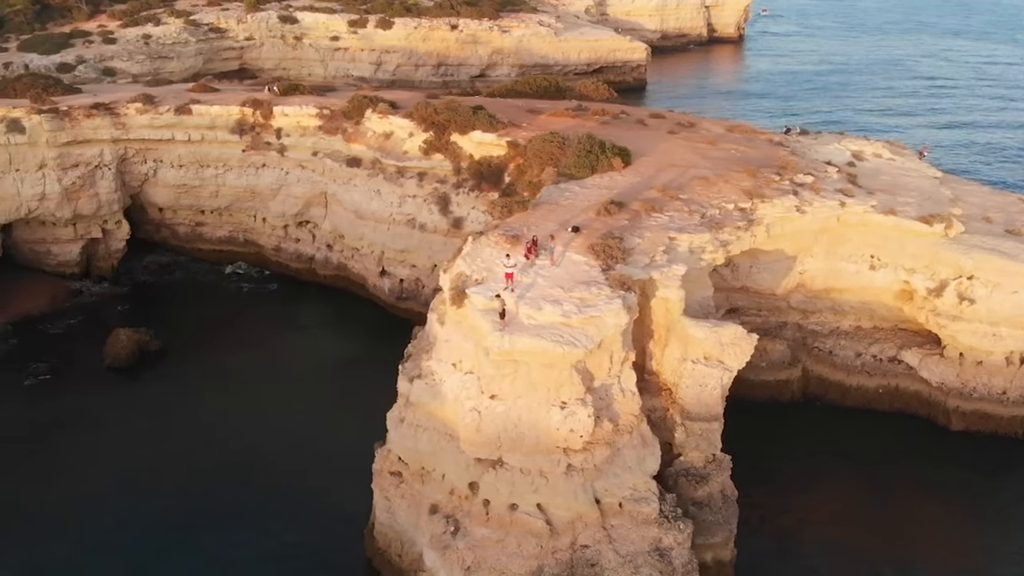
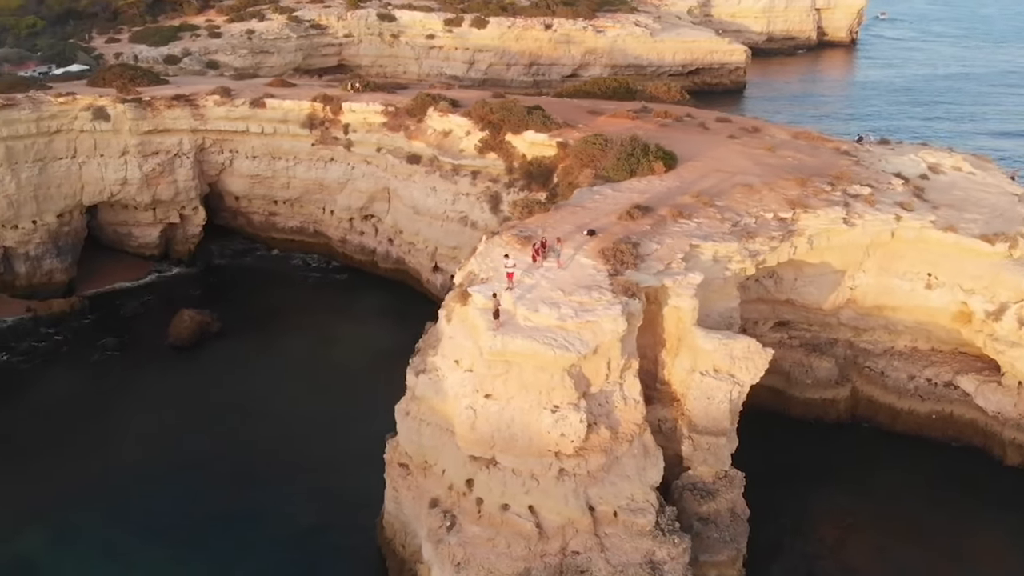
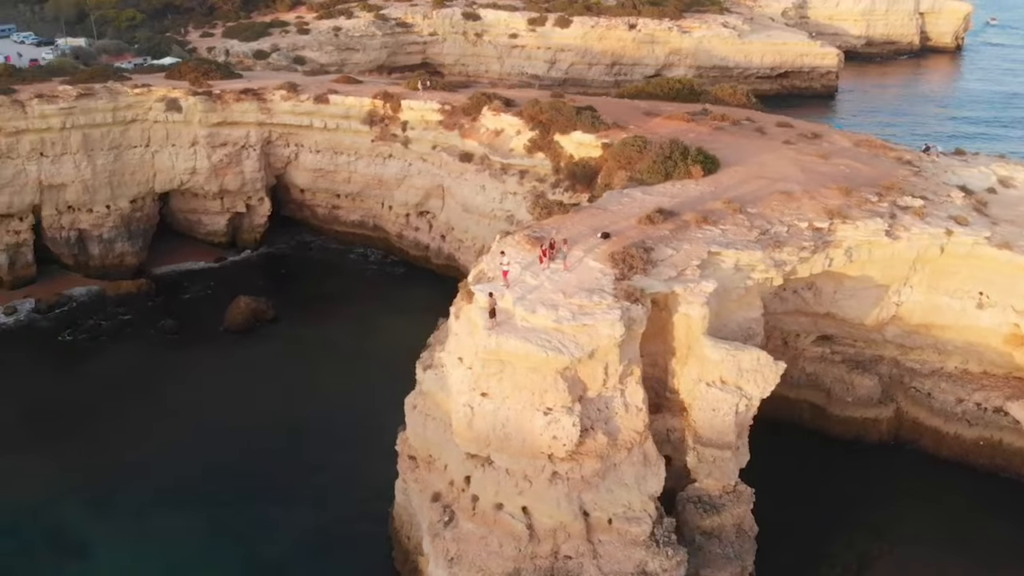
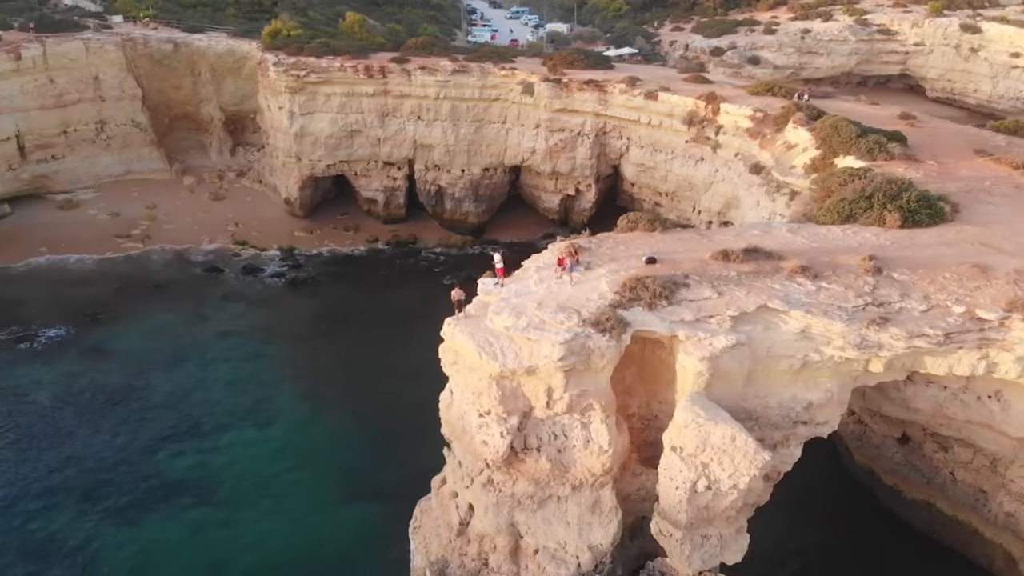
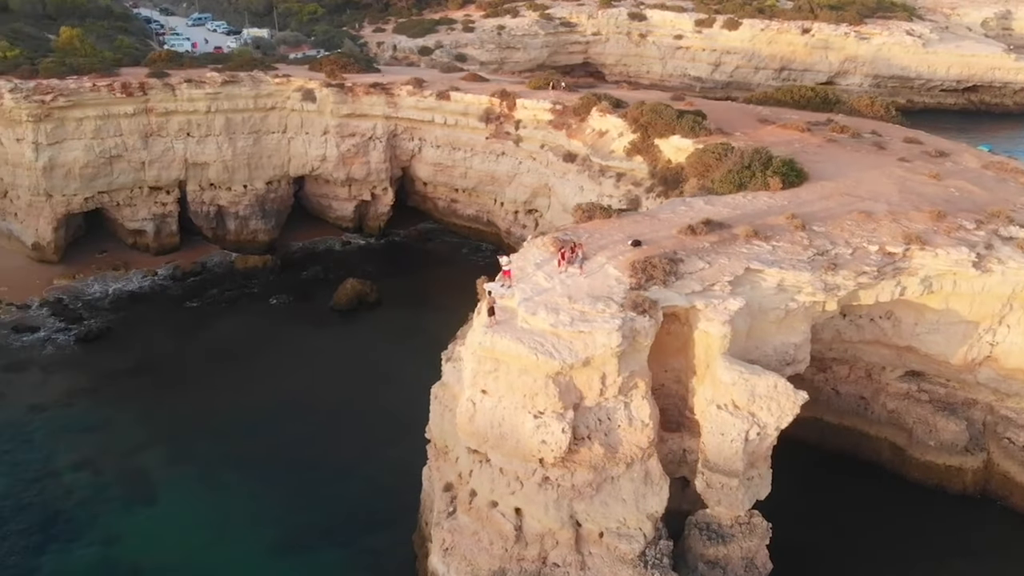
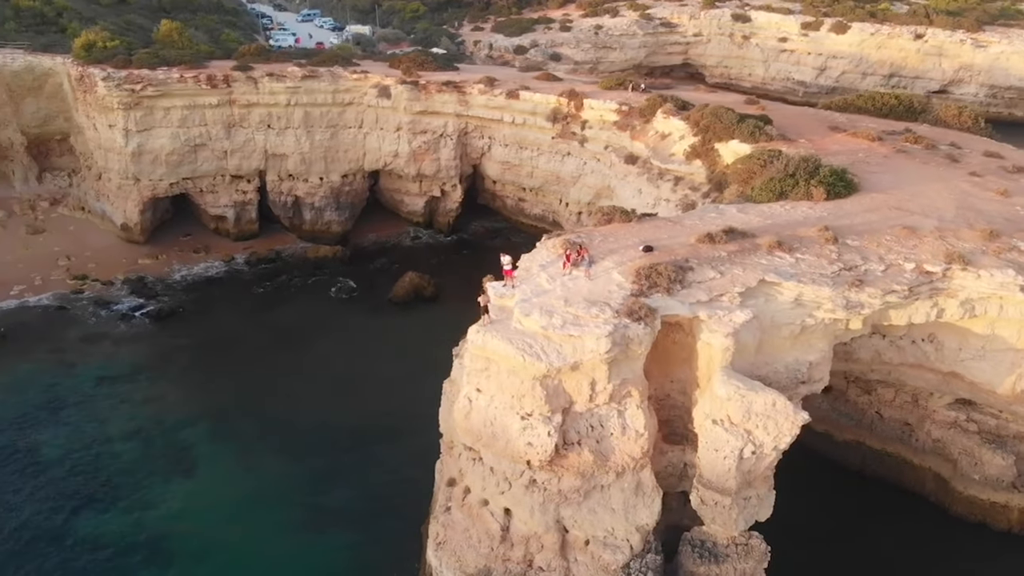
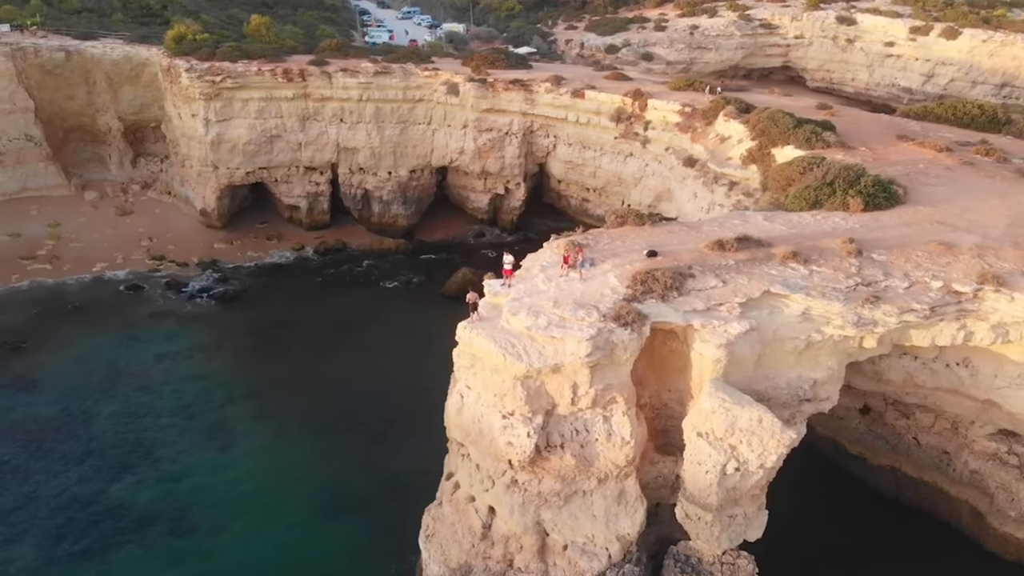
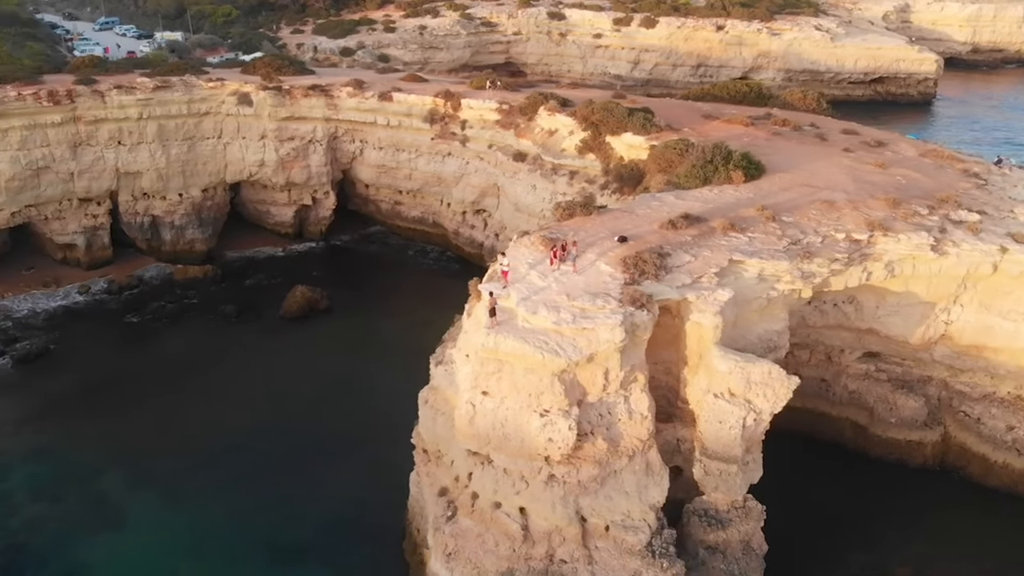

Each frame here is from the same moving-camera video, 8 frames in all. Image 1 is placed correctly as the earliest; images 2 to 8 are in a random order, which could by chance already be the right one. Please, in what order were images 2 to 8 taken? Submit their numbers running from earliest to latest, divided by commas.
2, 3, 8, 5, 6, 7, 4
